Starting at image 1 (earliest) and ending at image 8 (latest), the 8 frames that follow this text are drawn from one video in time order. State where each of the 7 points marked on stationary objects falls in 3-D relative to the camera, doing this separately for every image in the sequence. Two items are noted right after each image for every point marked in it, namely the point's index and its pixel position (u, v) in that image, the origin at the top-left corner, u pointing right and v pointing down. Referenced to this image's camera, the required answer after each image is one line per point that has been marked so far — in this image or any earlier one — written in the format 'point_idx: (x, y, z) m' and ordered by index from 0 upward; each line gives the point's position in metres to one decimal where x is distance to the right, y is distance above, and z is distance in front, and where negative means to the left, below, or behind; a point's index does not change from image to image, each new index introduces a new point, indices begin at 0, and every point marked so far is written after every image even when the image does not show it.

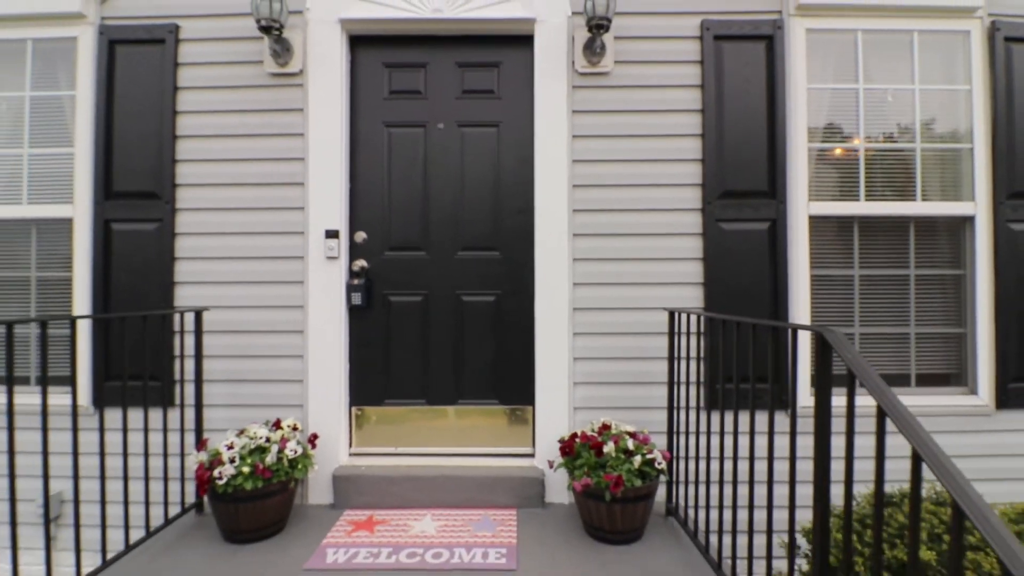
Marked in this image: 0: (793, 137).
0: (+1.5, +0.8, +2.6) m
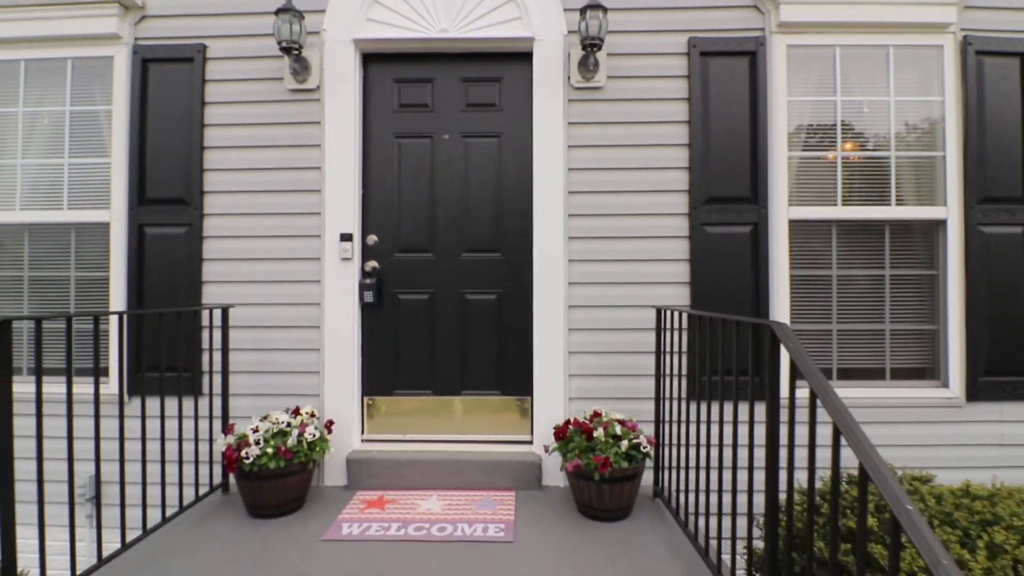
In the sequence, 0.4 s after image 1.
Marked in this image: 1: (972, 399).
0: (+1.5, +0.8, +2.8) m
1: (+2.6, -0.6, +2.7) m
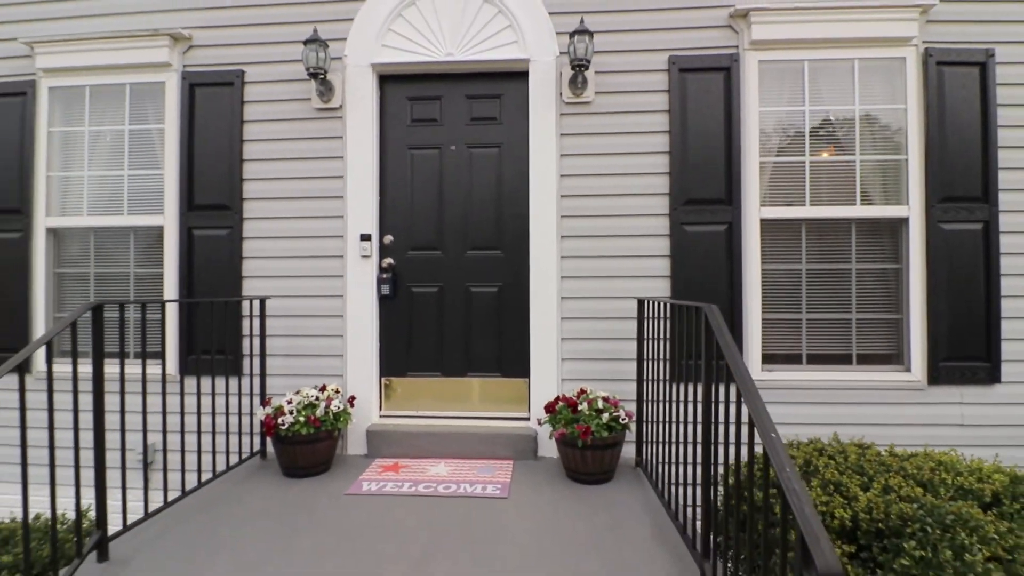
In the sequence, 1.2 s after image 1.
0: (+1.5, +0.8, +3.1) m
1: (+2.6, -0.6, +3.0) m
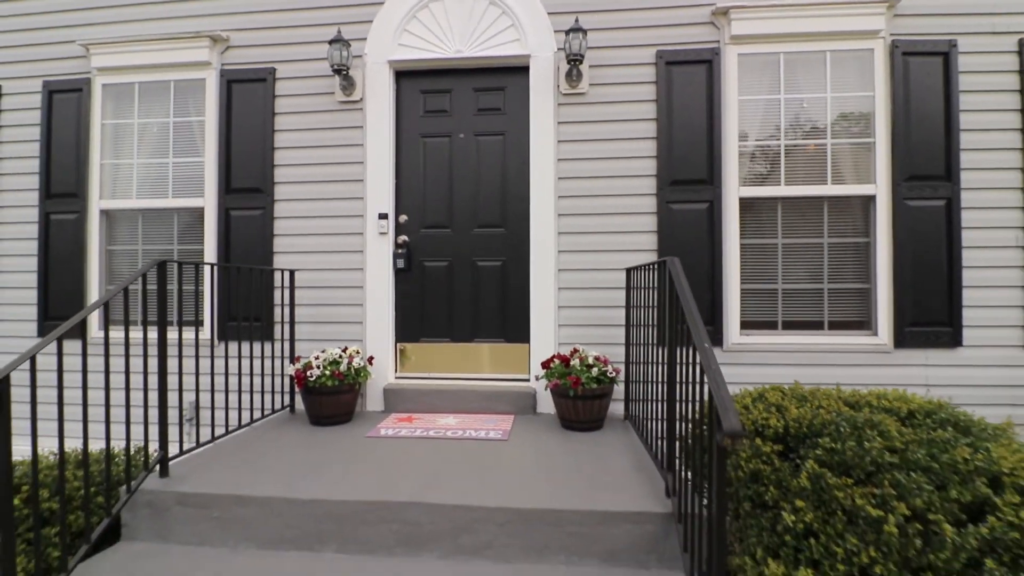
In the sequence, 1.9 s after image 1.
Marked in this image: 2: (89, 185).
0: (+1.5, +1.0, +3.4) m
1: (+2.6, -0.4, +3.3) m
2: (-3.4, +0.8, +4.0) m
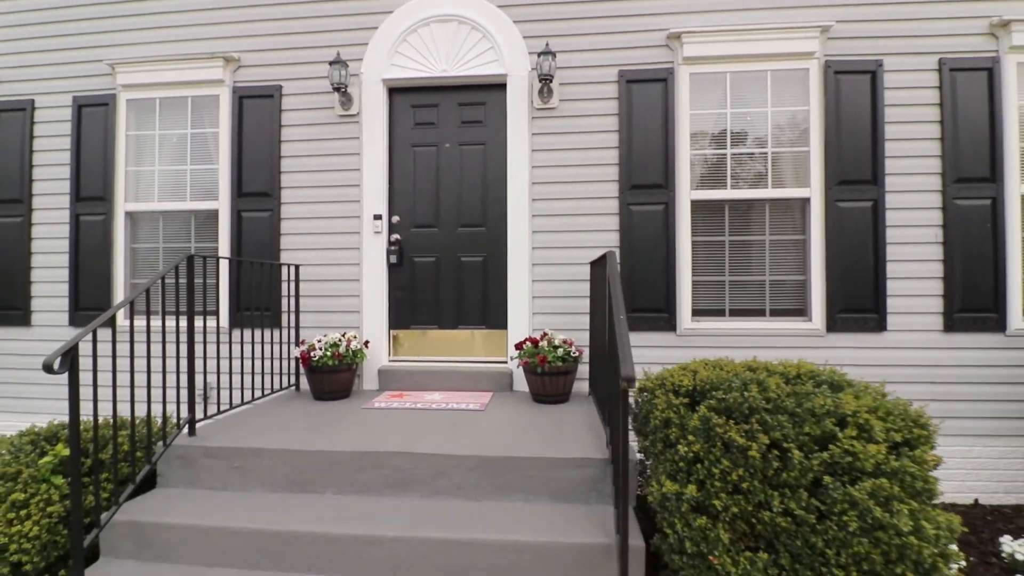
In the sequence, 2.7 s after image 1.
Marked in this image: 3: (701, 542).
0: (+1.3, +1.1, +3.8) m
1: (+2.4, -0.3, +3.7) m
2: (-3.6, +0.9, +4.5) m
3: (+0.7, -1.0, +1.9) m
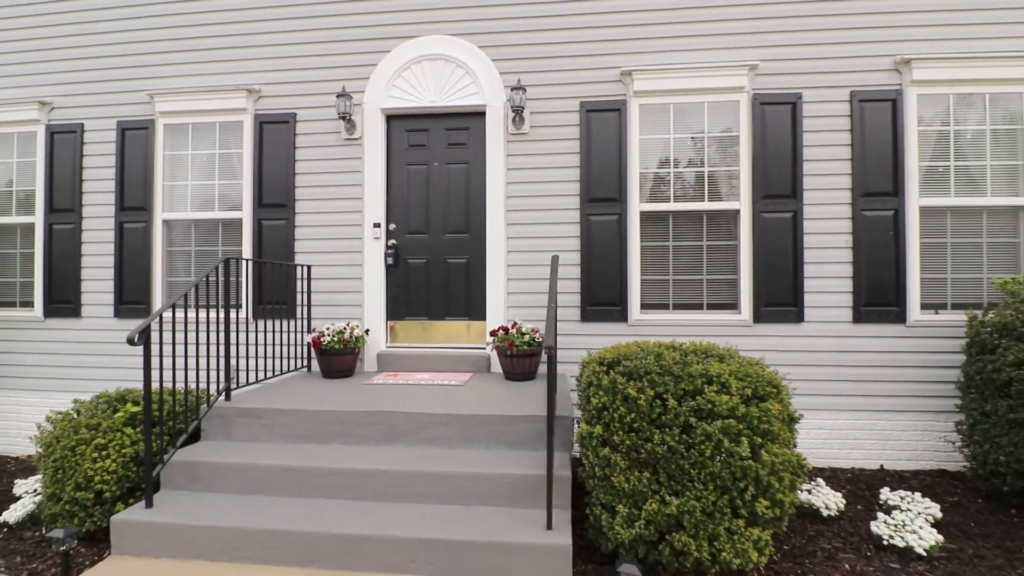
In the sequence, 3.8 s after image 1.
0: (+1.1, +1.1, +4.5) m
1: (+2.2, -0.3, +4.4) m
2: (-3.8, +0.9, +5.2) m
3: (+0.5, -0.9, +2.6) m
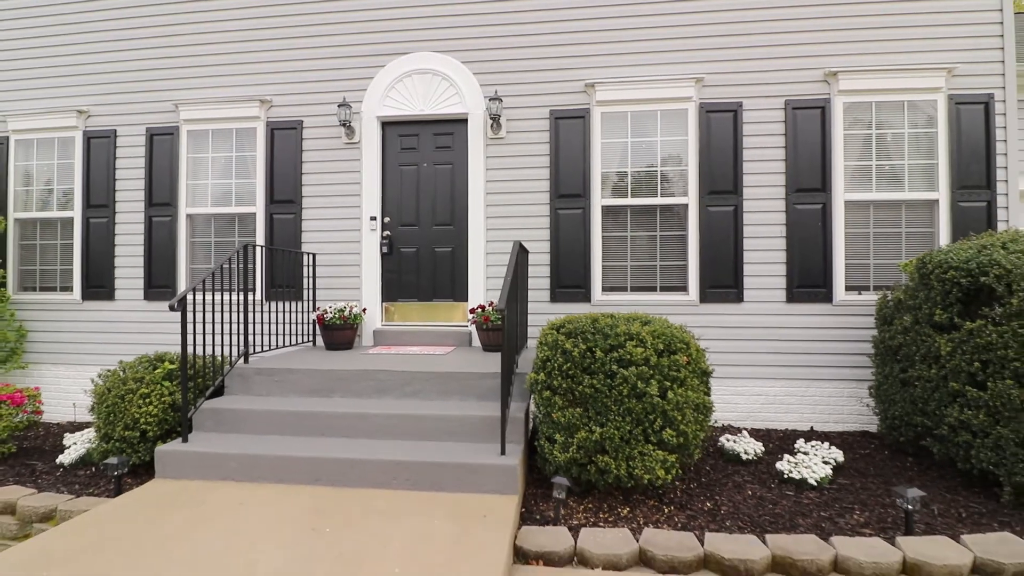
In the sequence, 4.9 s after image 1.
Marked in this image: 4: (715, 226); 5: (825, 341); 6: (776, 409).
0: (+0.9, +1.3, +5.2) m
1: (+1.9, -0.1, +5.0) m
2: (-4.0, +1.1, +5.9) m
3: (+0.2, -0.8, +3.3) m
4: (+2.1, +0.6, +5.0) m
5: (+3.1, -0.5, +5.0) m
6: (+2.7, -1.2, +5.0) m
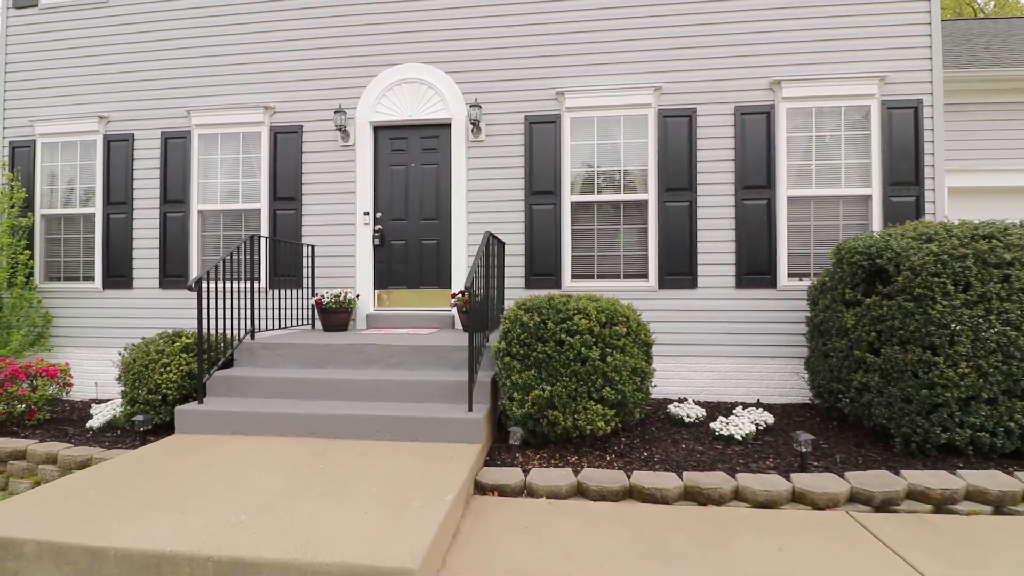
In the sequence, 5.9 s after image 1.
0: (+0.6, +1.4, +5.8) m
1: (+1.7, 0.0, +5.6) m
2: (-4.3, +1.2, +6.5) m
3: (0.0, -0.6, +3.8) m
4: (+1.8, +0.8, +5.6) m
5: (+2.9, -0.4, +5.5) m
6: (+2.4, -1.1, +5.6) m
